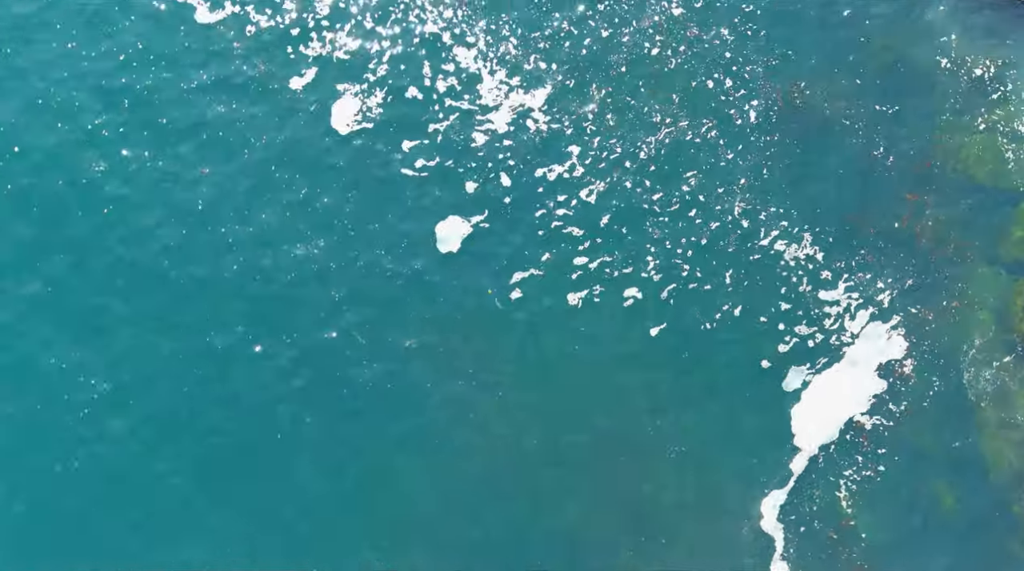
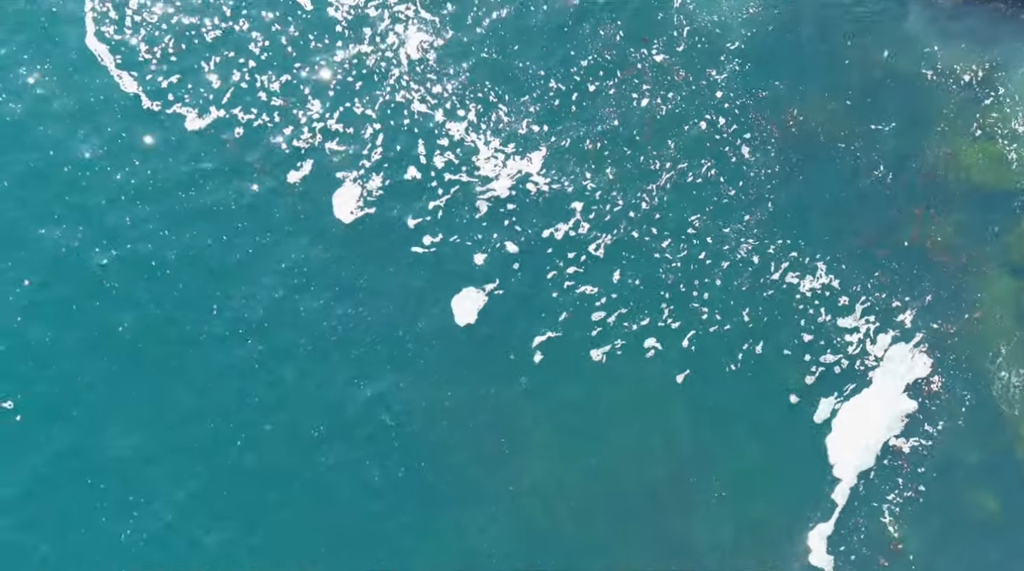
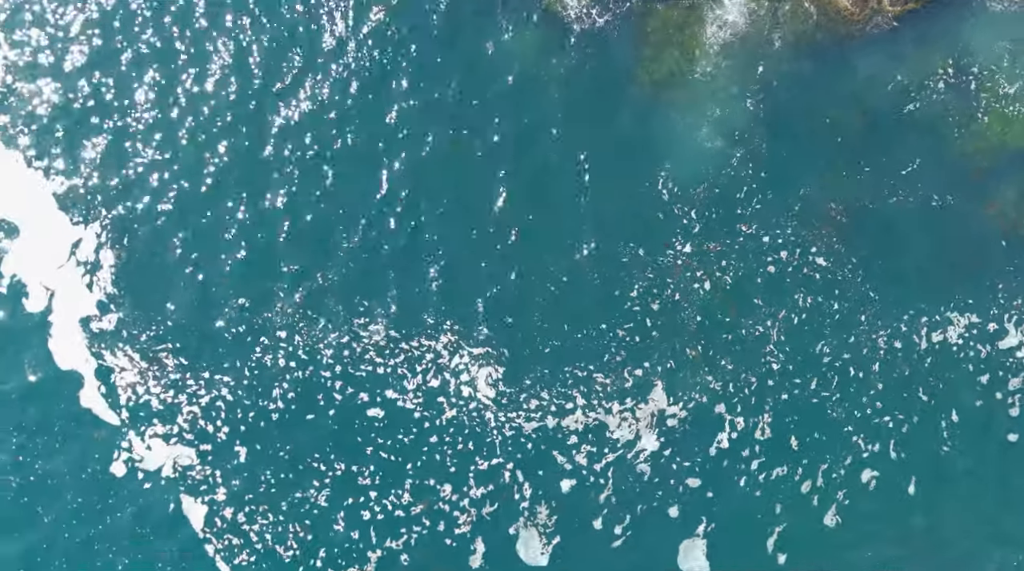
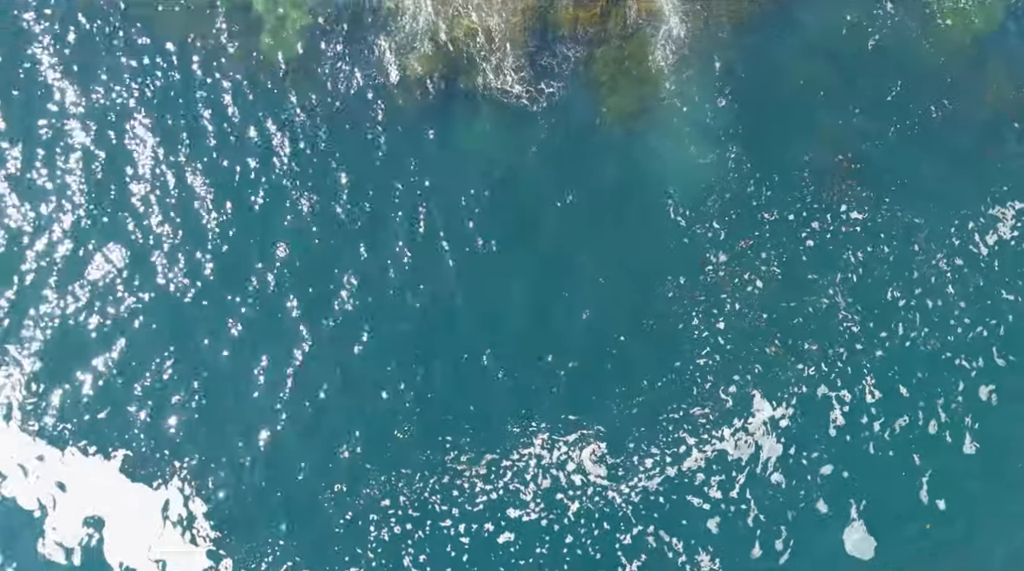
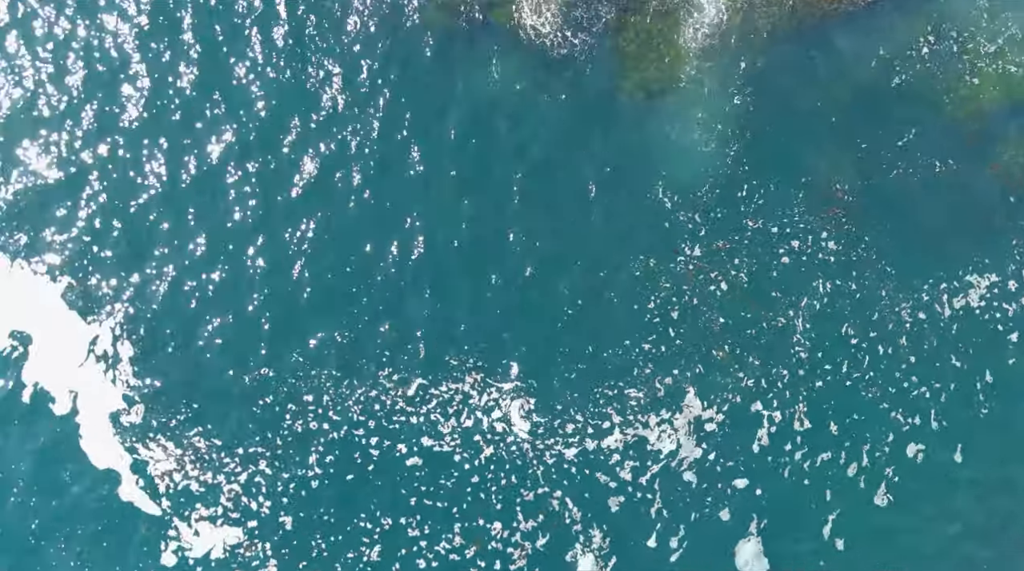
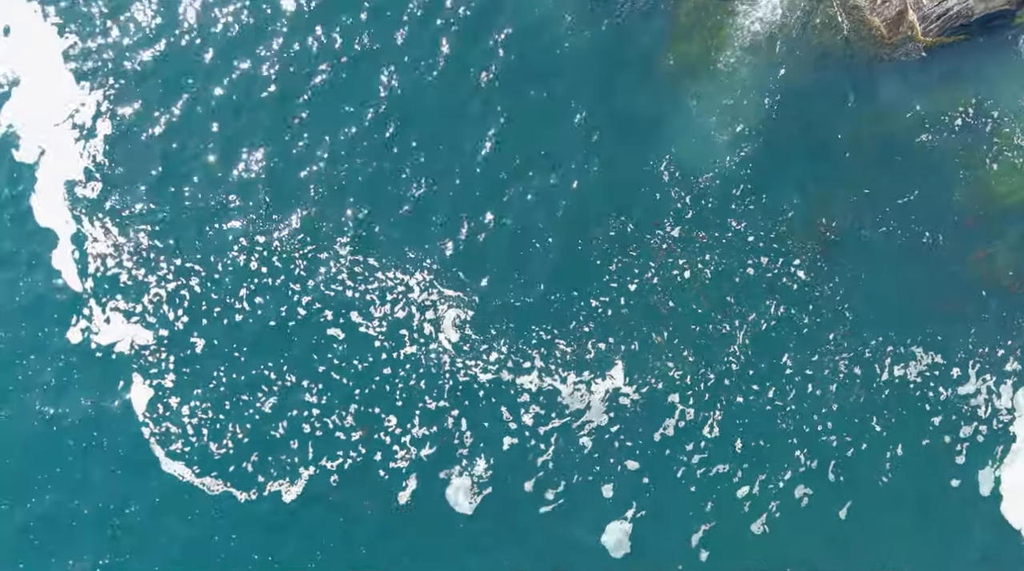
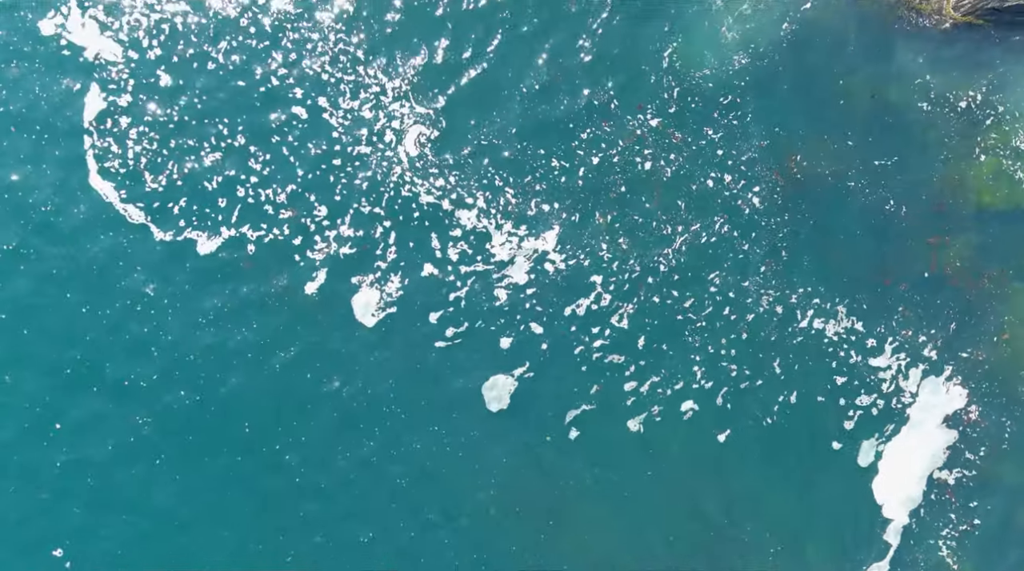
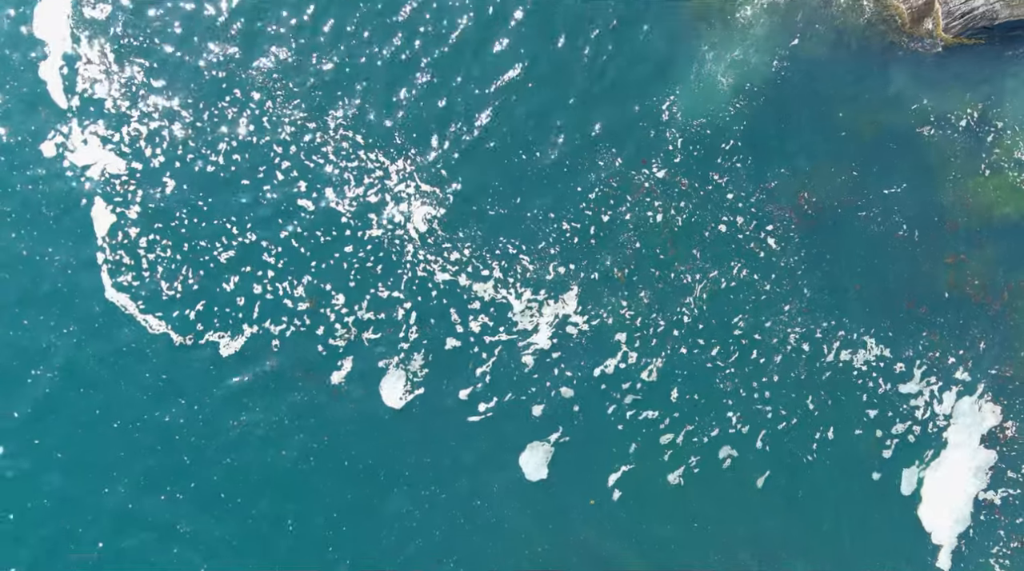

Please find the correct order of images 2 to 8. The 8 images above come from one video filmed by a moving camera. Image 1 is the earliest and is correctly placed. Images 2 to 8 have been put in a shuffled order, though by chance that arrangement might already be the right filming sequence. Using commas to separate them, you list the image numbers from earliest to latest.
2, 7, 8, 6, 3, 5, 4
